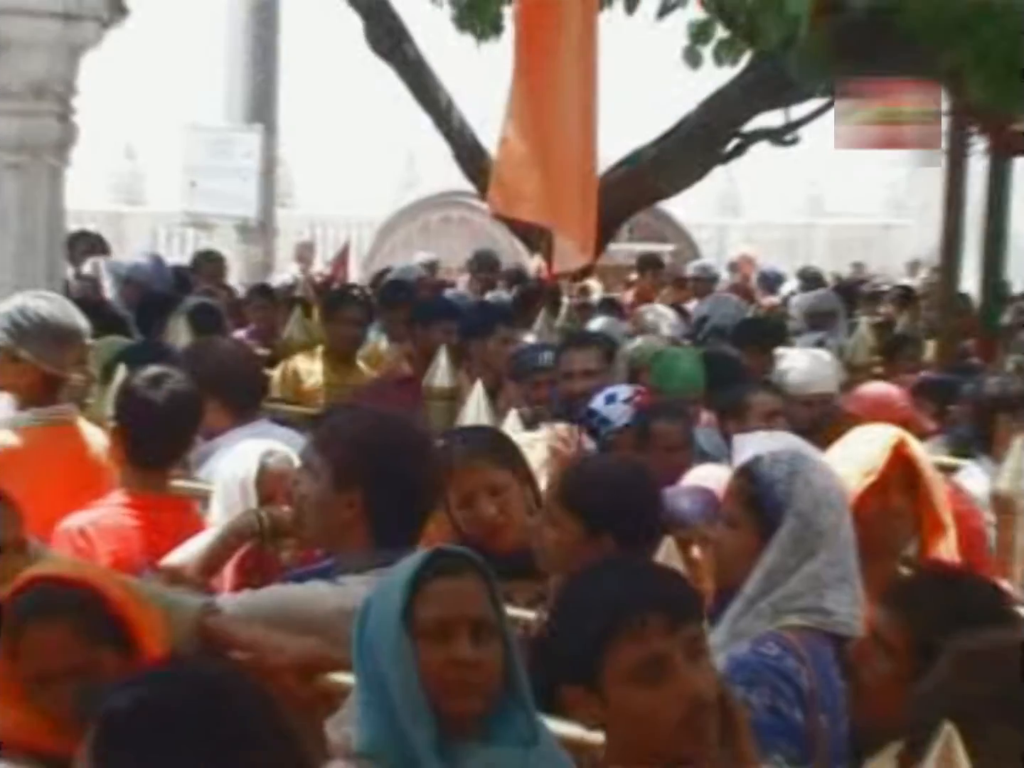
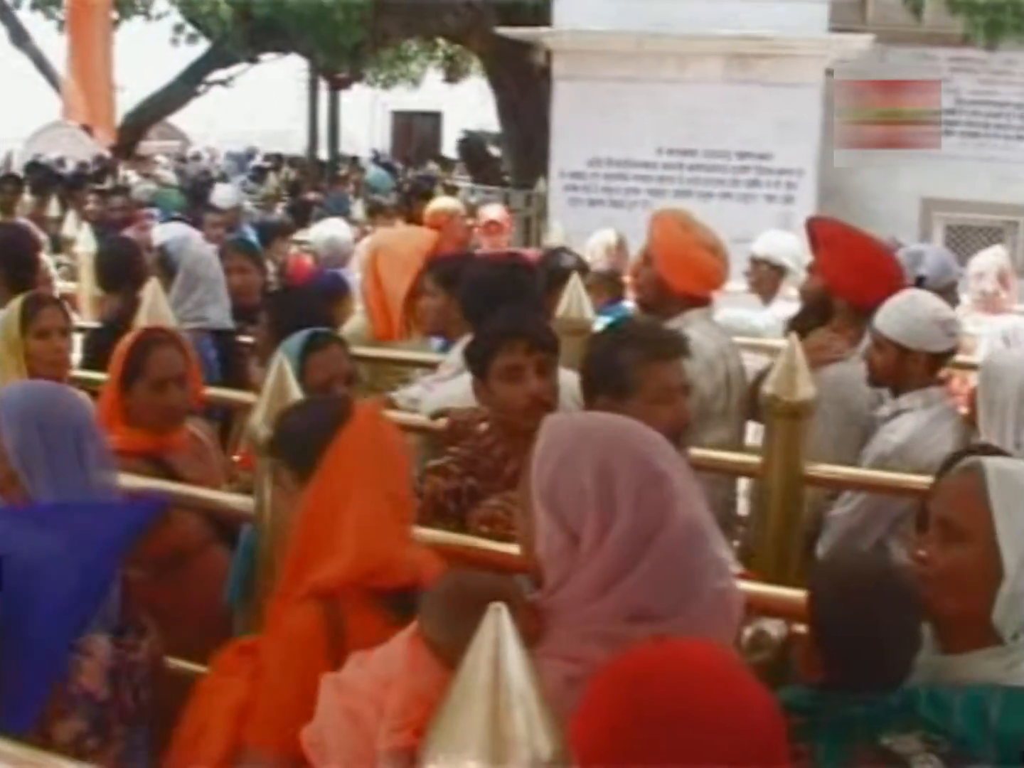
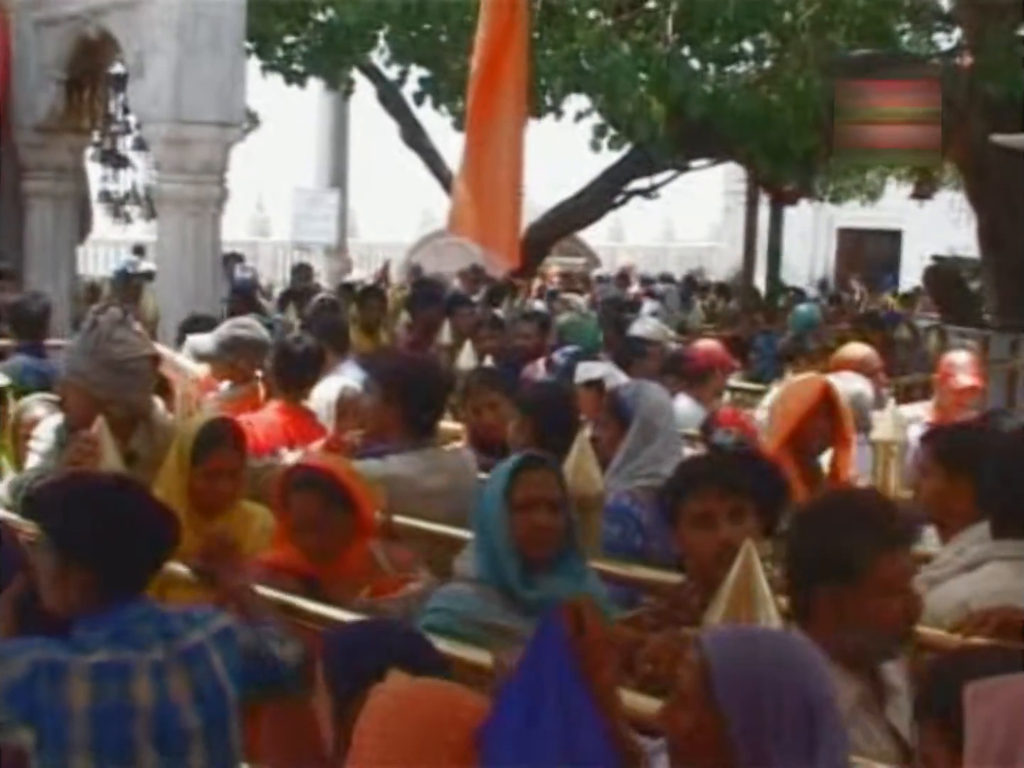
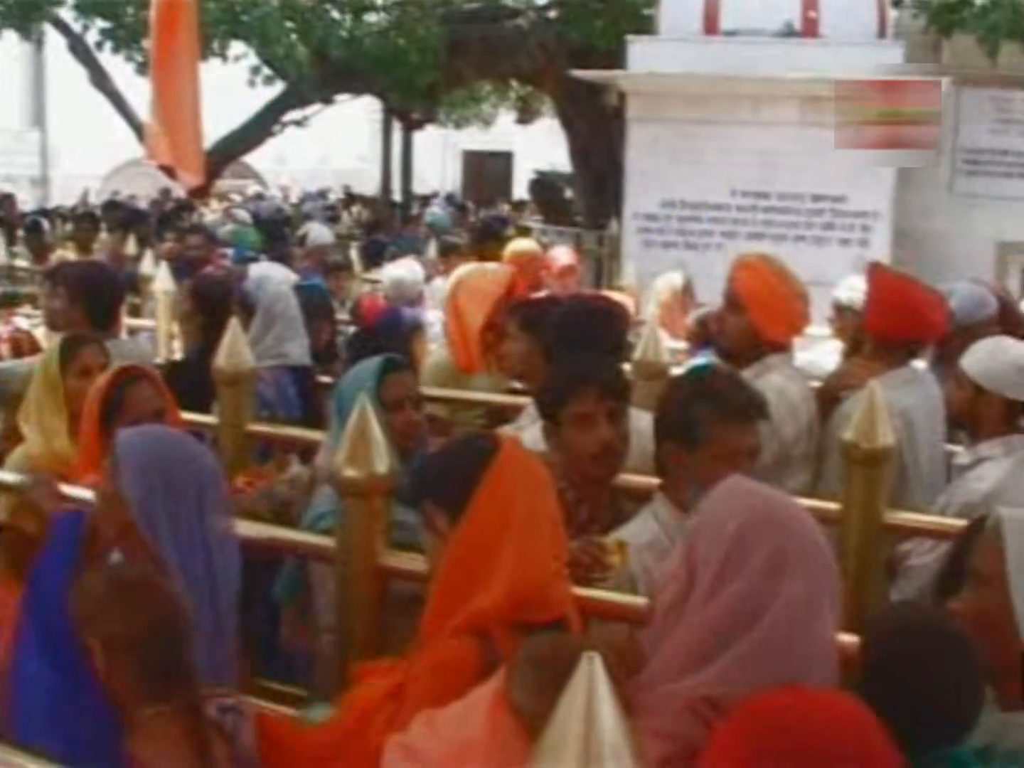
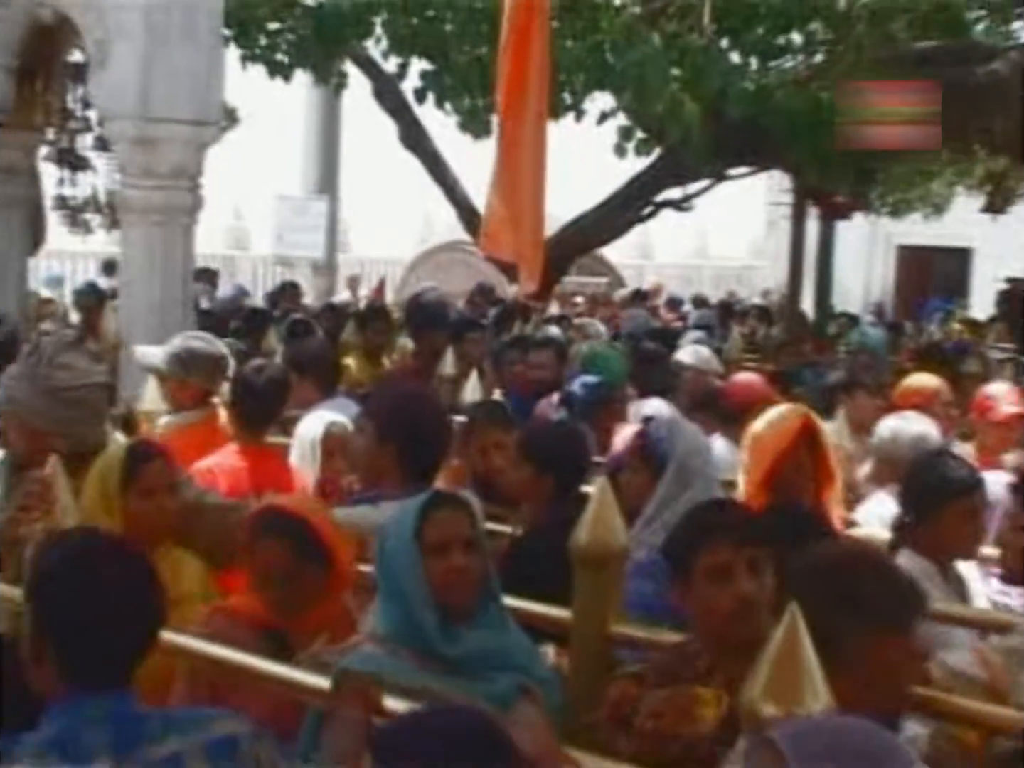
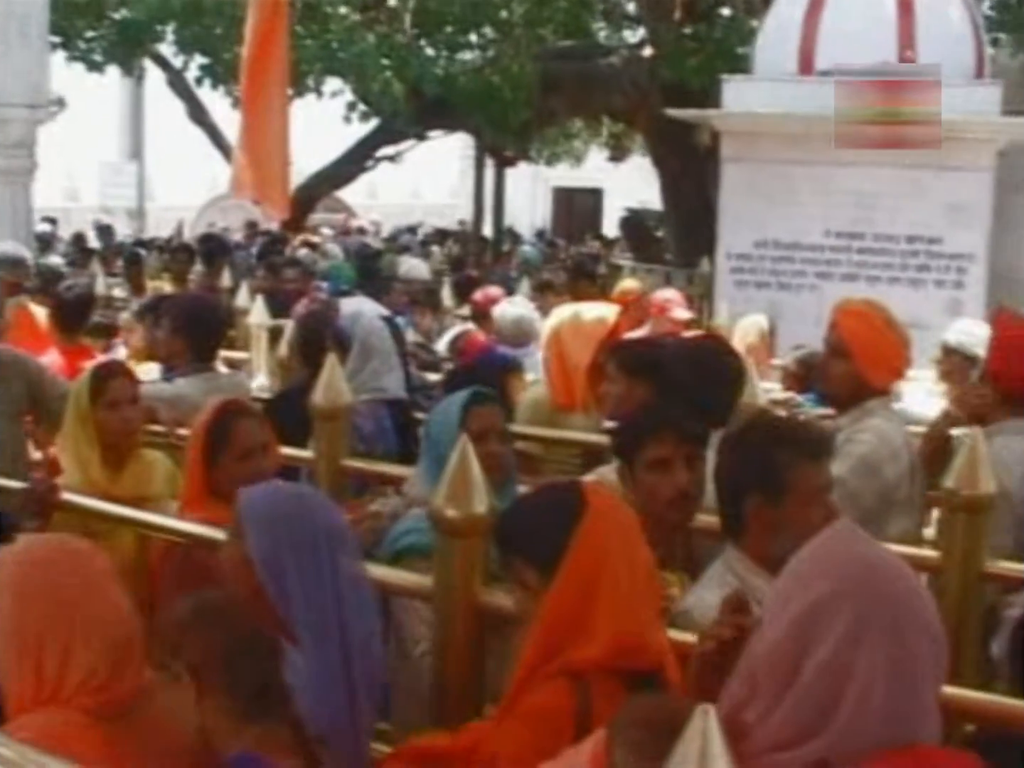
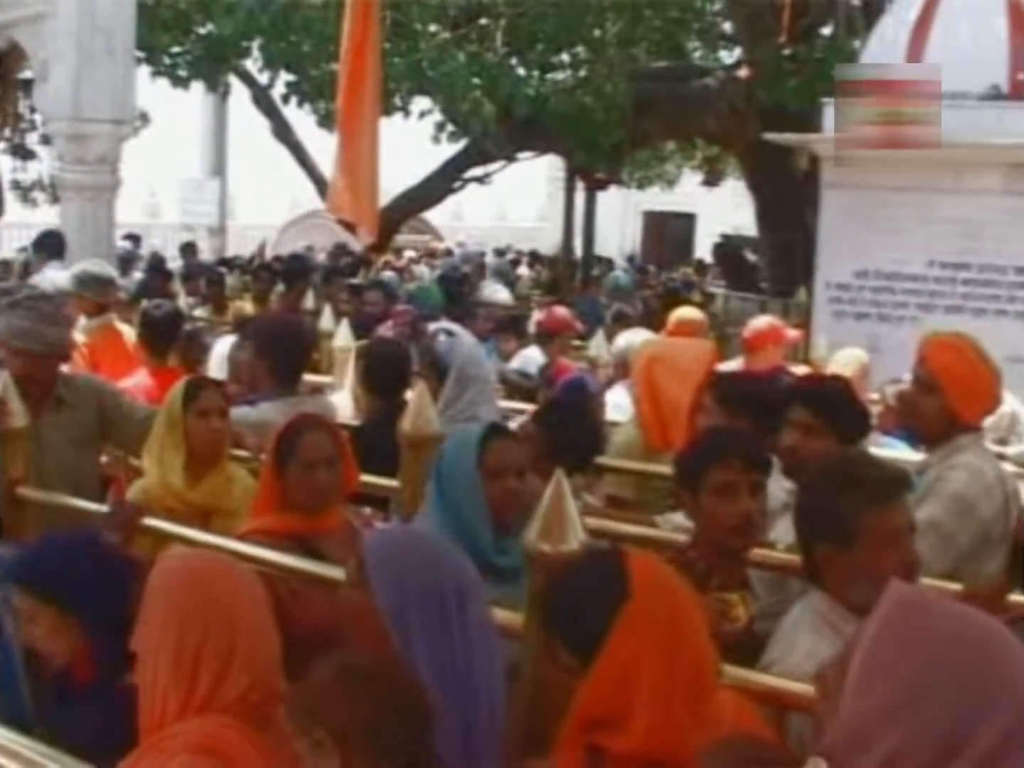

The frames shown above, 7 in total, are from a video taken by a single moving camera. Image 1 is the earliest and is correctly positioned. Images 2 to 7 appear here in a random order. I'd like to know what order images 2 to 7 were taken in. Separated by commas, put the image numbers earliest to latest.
5, 3, 7, 6, 4, 2
